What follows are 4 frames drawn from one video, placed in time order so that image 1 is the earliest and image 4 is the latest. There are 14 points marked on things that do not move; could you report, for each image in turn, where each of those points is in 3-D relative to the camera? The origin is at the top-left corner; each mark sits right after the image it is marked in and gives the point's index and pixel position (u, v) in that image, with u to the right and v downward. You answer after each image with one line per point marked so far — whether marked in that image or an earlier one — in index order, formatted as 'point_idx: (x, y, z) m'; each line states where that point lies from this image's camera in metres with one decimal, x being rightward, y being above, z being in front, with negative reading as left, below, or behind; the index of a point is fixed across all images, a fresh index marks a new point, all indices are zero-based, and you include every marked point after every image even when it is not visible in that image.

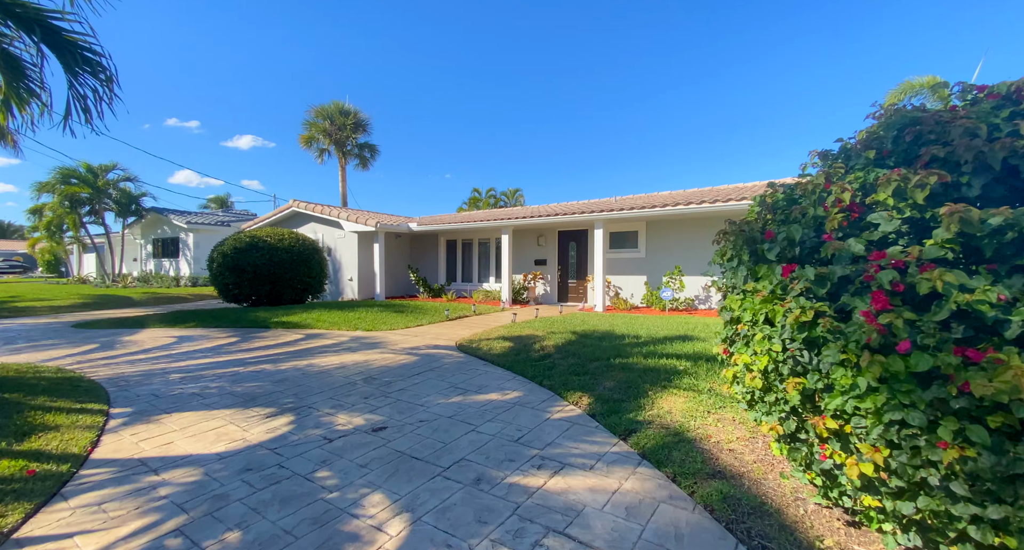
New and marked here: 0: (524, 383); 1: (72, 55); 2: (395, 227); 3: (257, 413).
0: (+0.1, -1.2, +5.0) m
1: (-4.9, +2.4, +4.9) m
2: (-3.7, +1.5, +13.9) m
3: (-2.5, -1.4, +4.3) m
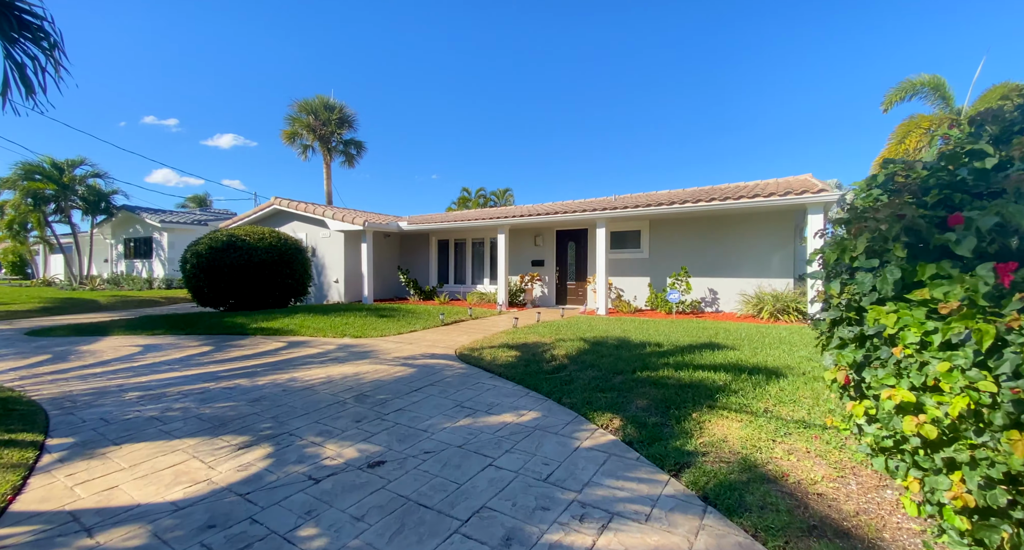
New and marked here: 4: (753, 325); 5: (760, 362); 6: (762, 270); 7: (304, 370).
0: (+0.3, -1.2, +4.3) m
1: (-4.7, +2.4, +4.1) m
2: (-3.8, +1.5, +13.1) m
3: (-2.3, -1.4, +3.6) m
4: (+3.9, -0.8, +7.1) m
5: (+2.6, -0.9, +4.7) m
6: (+5.8, +0.1, +10.2) m
7: (-2.7, -1.3, +5.8) m
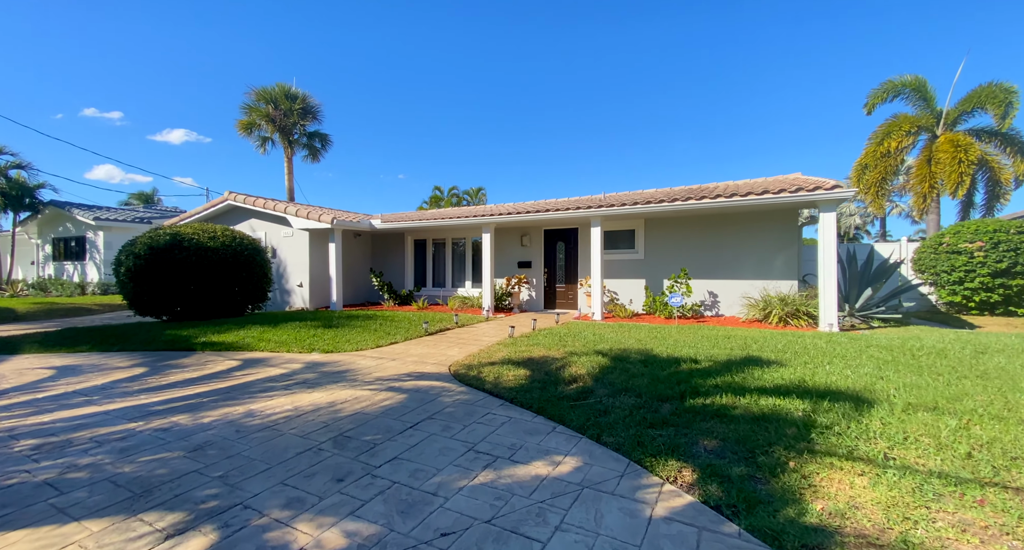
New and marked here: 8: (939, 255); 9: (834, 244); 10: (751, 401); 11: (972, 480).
0: (+0.5, -1.3, +3.4) m
1: (-4.5, +2.3, +2.8) m
2: (-4.3, +1.4, +11.9) m
3: (-2.1, -1.4, +2.5) m
4: (+3.9, -0.8, +6.5) m
5: (+2.8, -1.0, +3.9) m
6: (+5.6, +0.1, +9.7) m
7: (-2.6, -1.3, +4.7) m
8: (+10.6, +0.5, +10.9) m
9: (+5.9, +0.6, +8.1) m
10: (+2.0, -1.0, +3.6) m
11: (+2.5, -1.1, +2.4) m
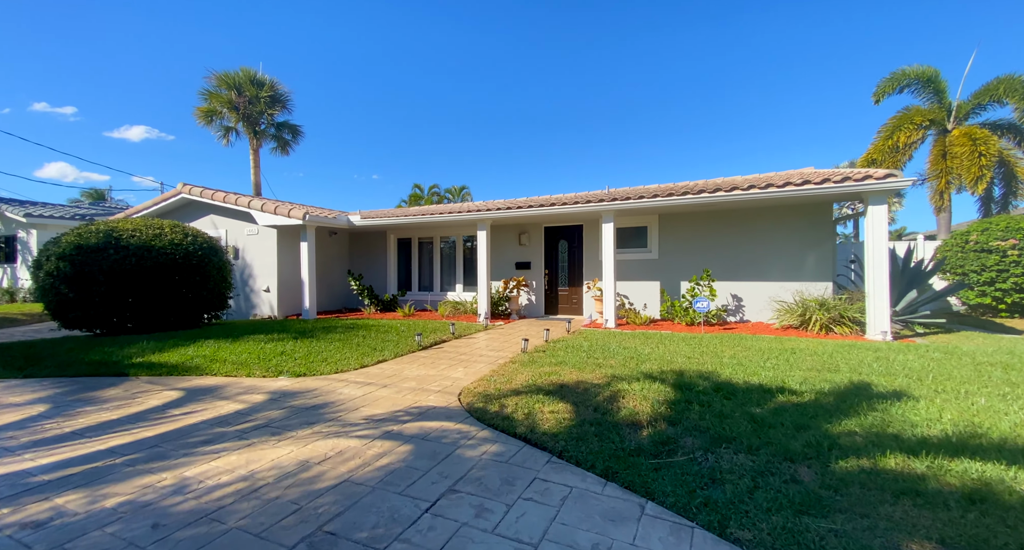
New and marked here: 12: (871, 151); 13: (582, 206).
0: (+0.9, -1.3, +2.2) m
1: (-4.1, +2.3, +1.4) m
2: (-4.3, +1.3, +10.4) m
3: (-1.6, -1.5, +1.2) m
4: (+4.2, -0.9, +5.5) m
5: (+3.2, -1.0, +2.8) m
6: (+5.6, +0.1, +8.8) m
7: (-2.3, -1.4, +3.3) m
8: (+10.6, +0.5, +10.3) m
9: (+6.1, +0.6, +7.2) m
10: (+2.3, -1.0, +2.5) m
11: (+3.0, -1.1, +1.3) m
12: (+11.0, +3.8, +13.5) m
13: (+1.4, +1.4, +8.8) m
